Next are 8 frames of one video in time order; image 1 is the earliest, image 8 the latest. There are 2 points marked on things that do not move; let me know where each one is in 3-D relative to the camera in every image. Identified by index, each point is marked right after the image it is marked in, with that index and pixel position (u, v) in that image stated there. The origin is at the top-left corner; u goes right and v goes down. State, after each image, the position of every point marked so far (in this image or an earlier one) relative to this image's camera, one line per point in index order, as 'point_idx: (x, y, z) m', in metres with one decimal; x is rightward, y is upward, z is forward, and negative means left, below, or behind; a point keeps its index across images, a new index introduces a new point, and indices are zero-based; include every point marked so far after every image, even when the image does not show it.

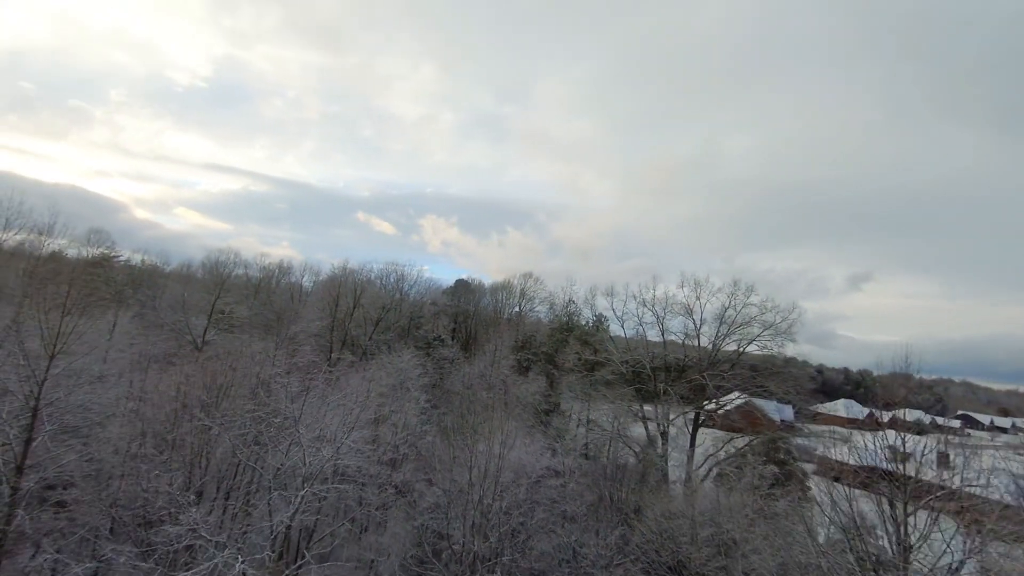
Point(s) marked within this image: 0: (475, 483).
0: (-1.4, -8.2, +18.4) m
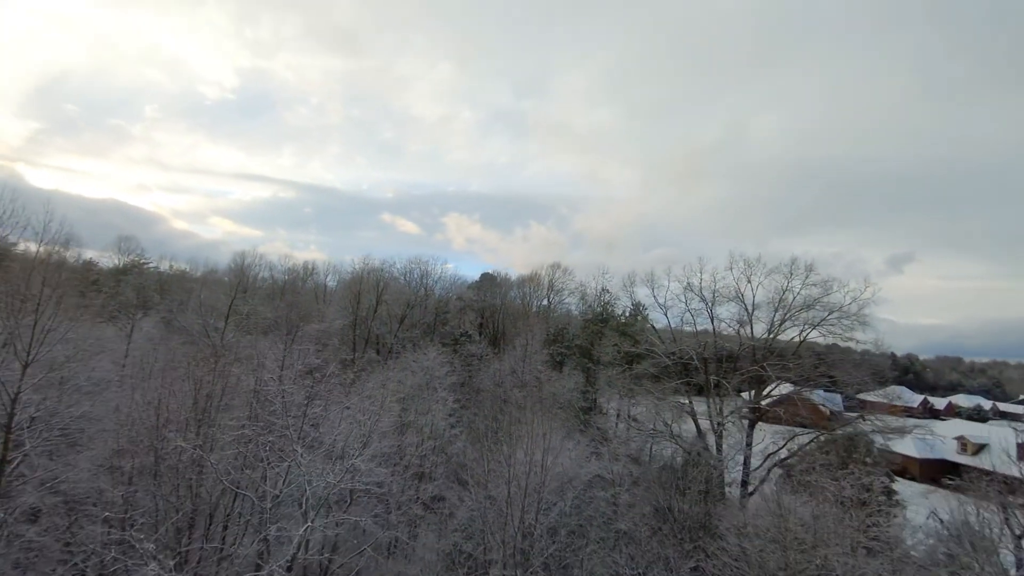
0: (+0.2, -7.7, +16.2) m
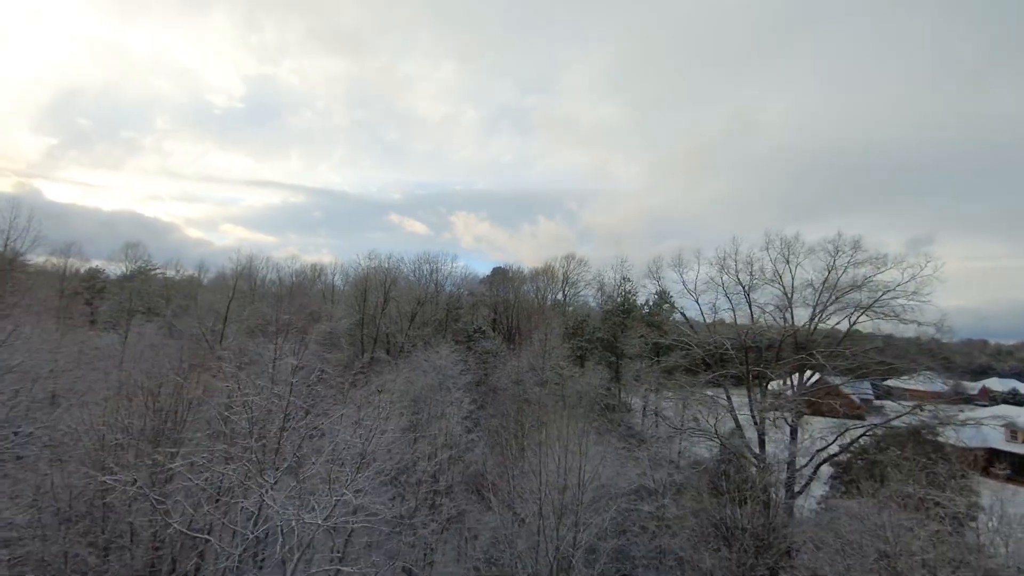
0: (+1.1, -7.2, +14.2) m
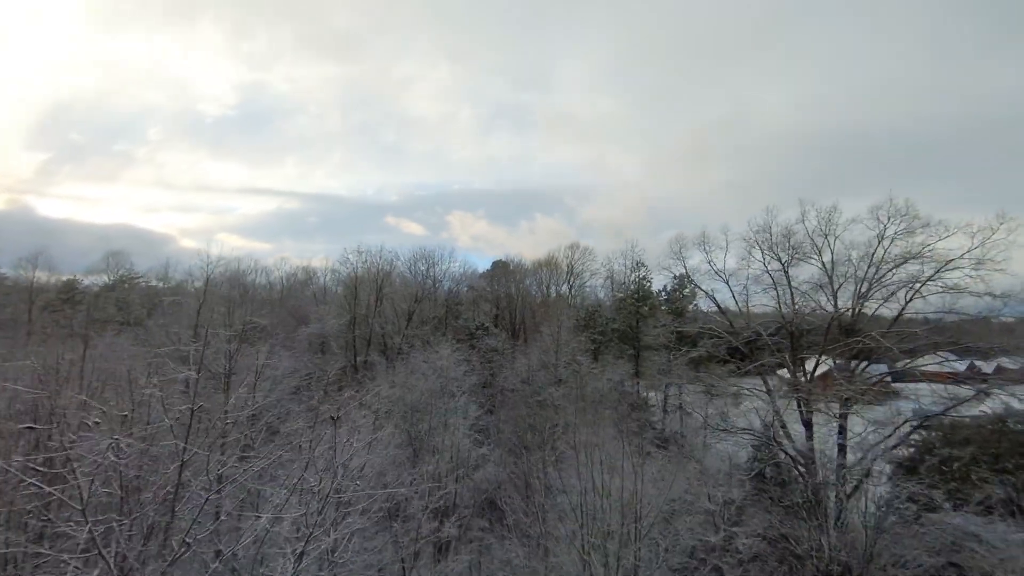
0: (+1.7, -6.6, +11.3) m
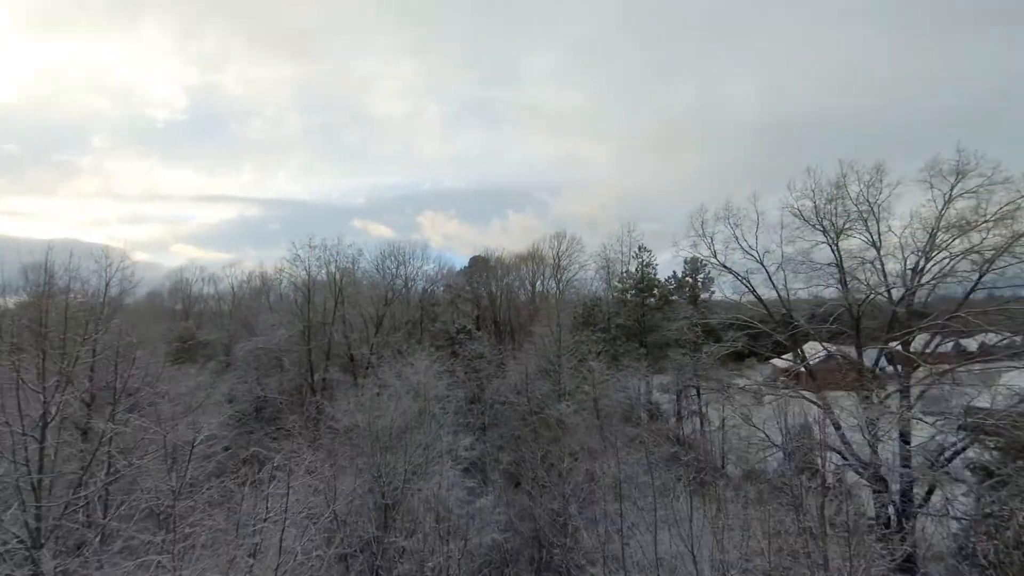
0: (+2.3, -6.1, +6.8) m
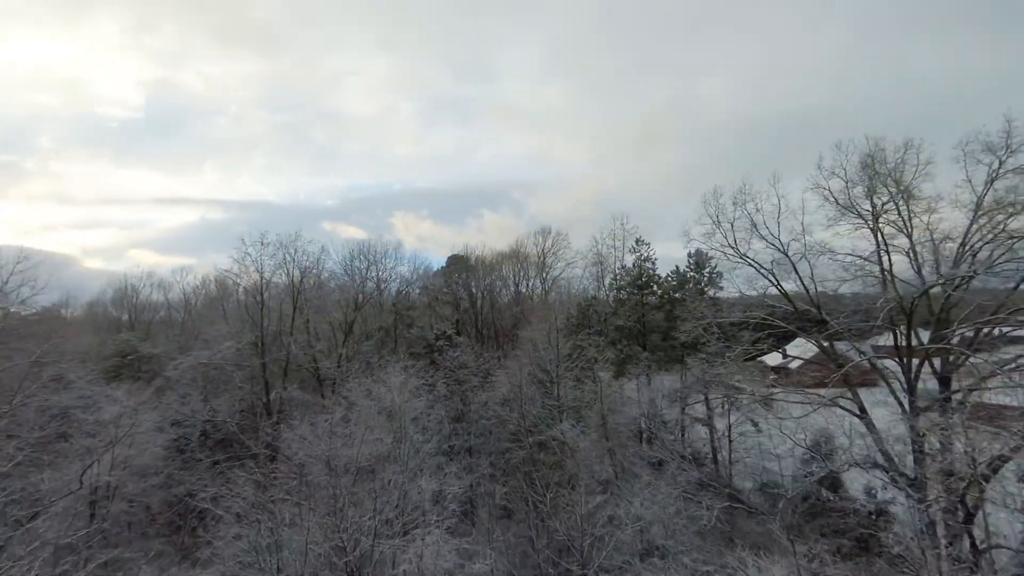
0: (+2.7, -6.0, +4.0) m
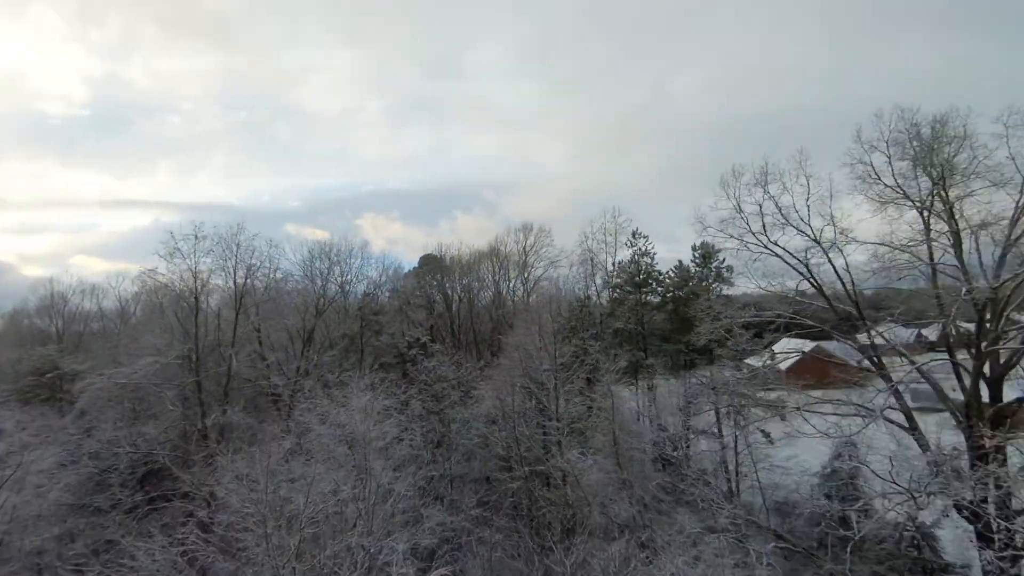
0: (+3.3, -5.8, +1.2) m
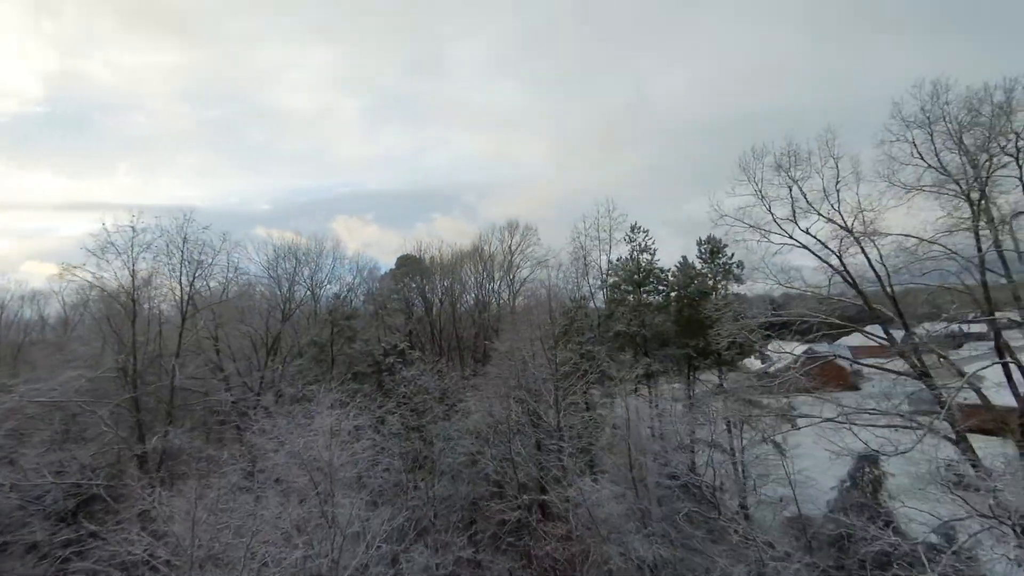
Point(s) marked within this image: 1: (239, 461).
0: (+3.8, -5.5, -0.8) m
1: (-8.1, -4.9, +13.1) m
